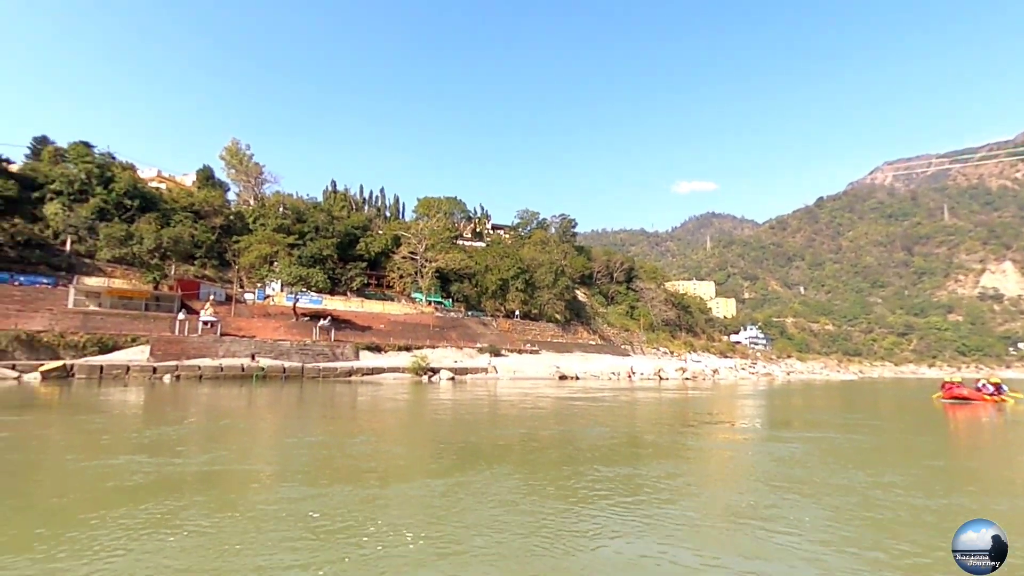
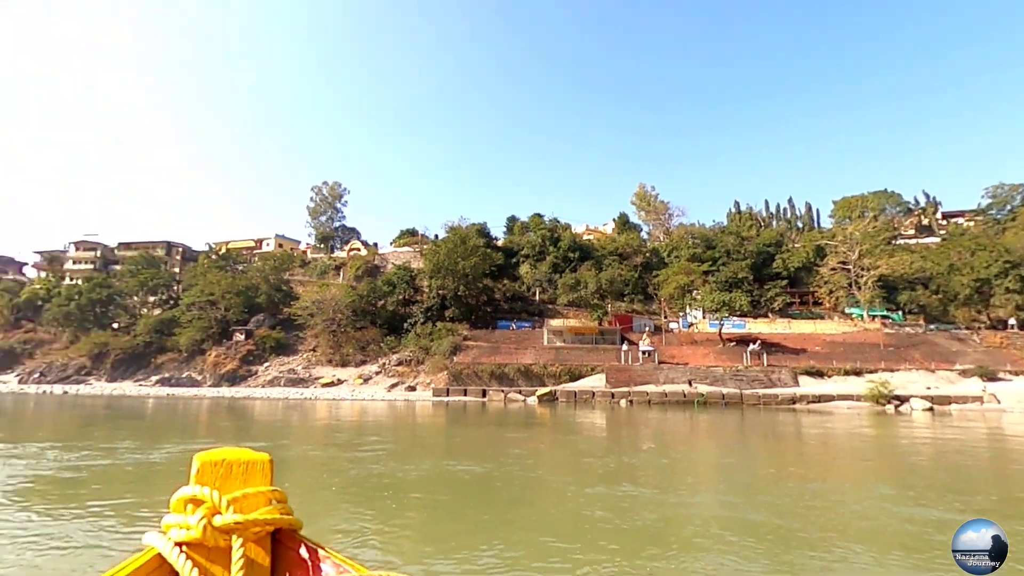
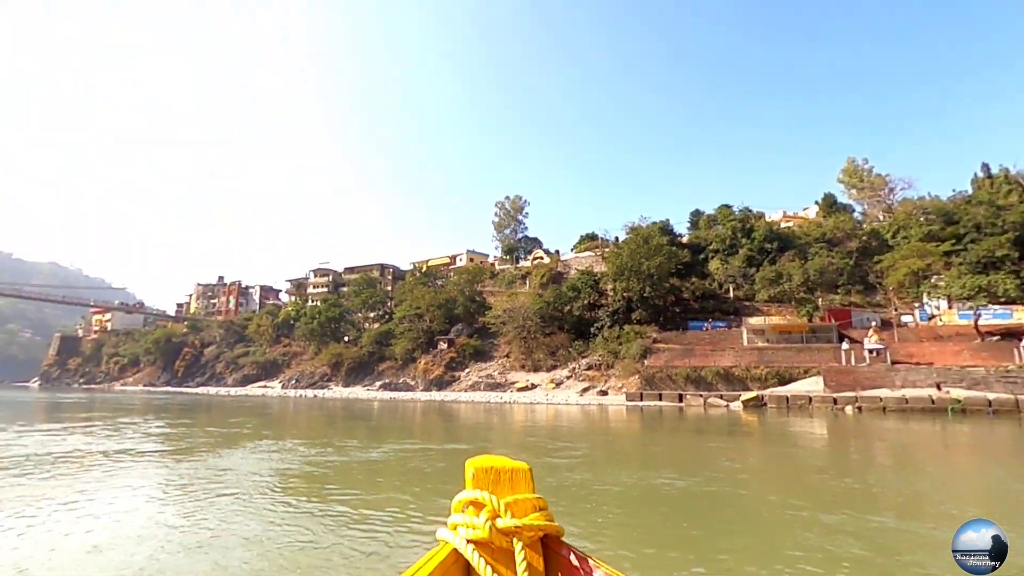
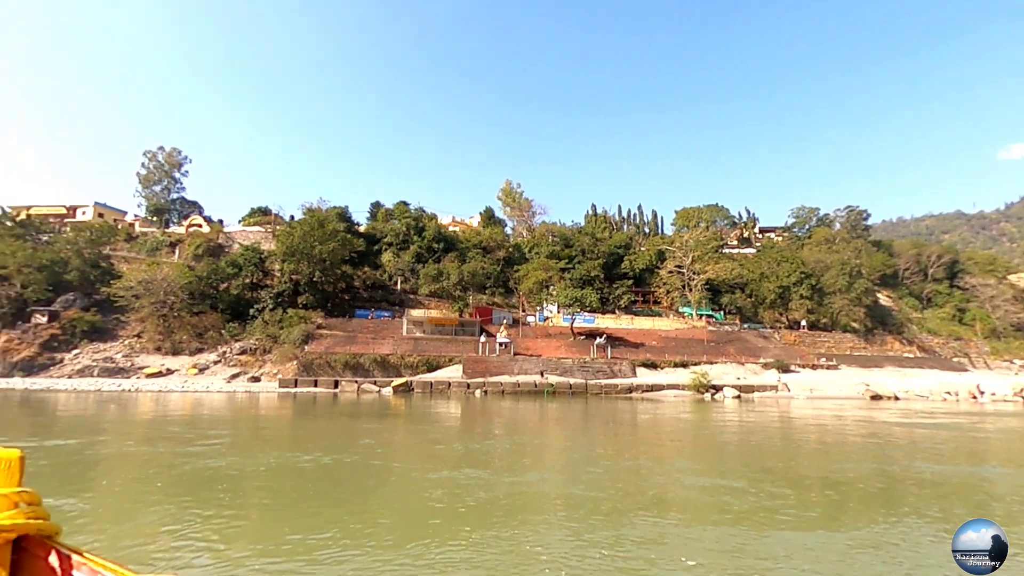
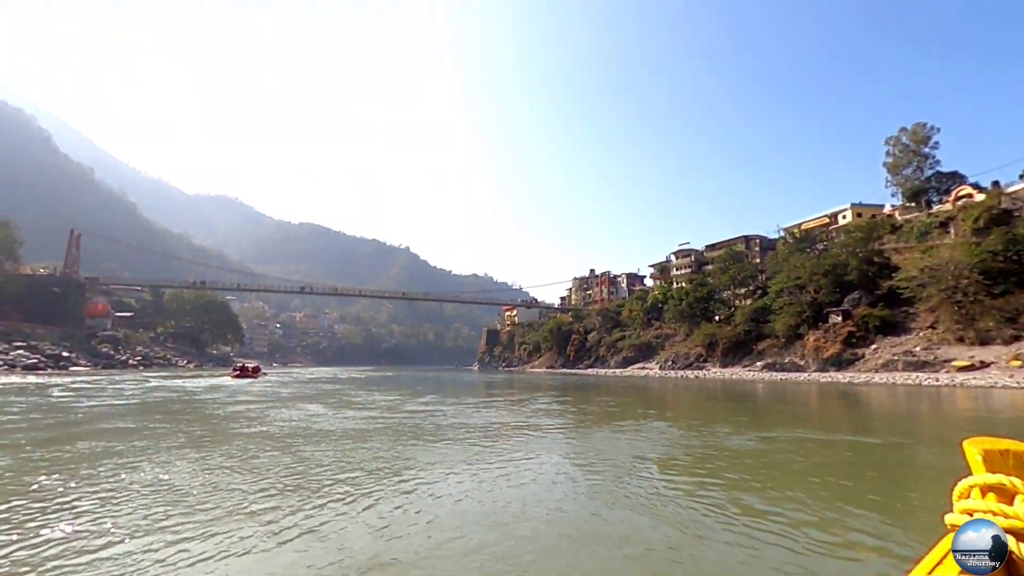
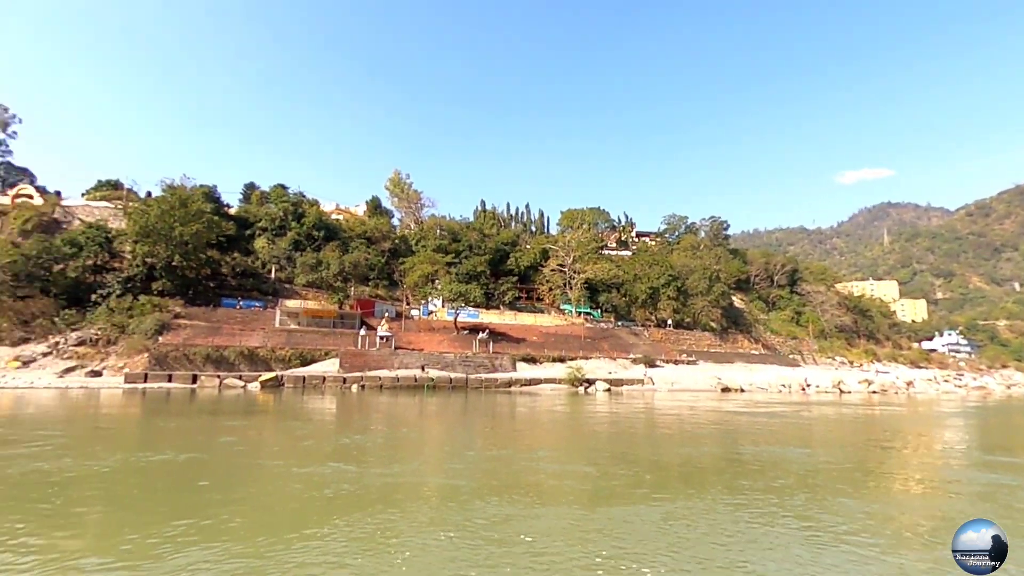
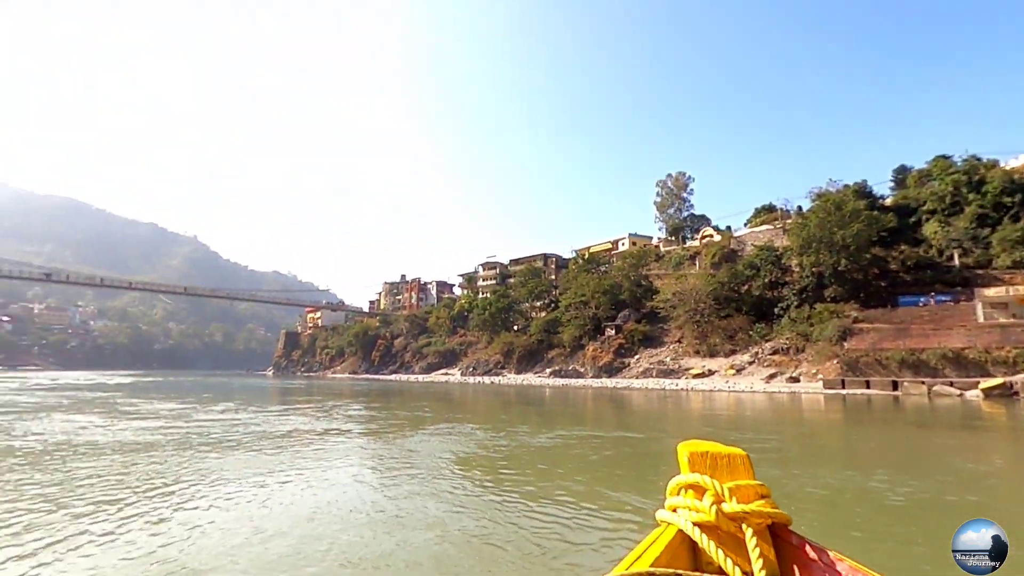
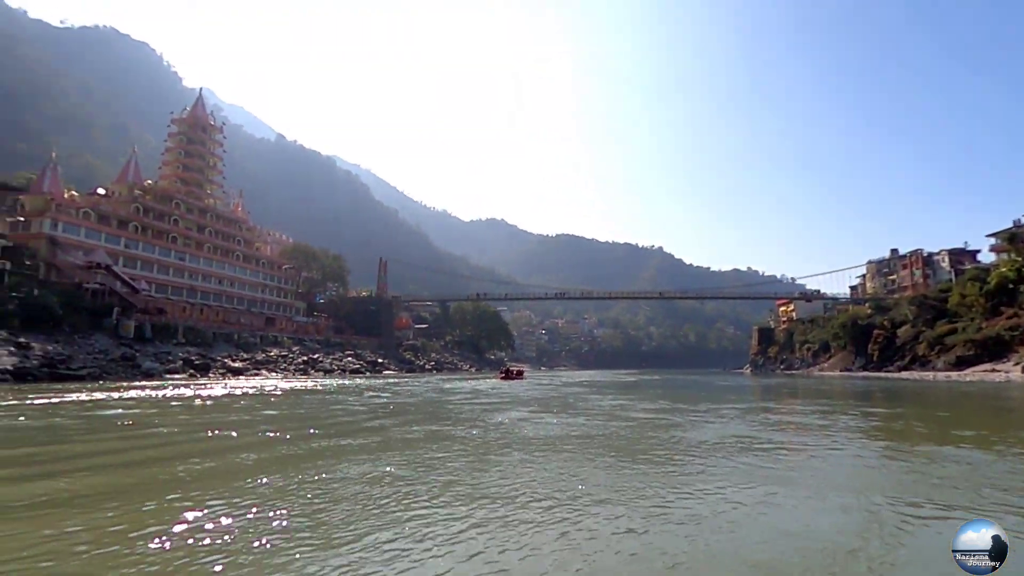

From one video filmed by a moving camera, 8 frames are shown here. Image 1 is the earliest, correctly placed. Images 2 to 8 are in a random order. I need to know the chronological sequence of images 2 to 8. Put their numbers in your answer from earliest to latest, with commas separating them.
6, 4, 2, 3, 7, 5, 8
